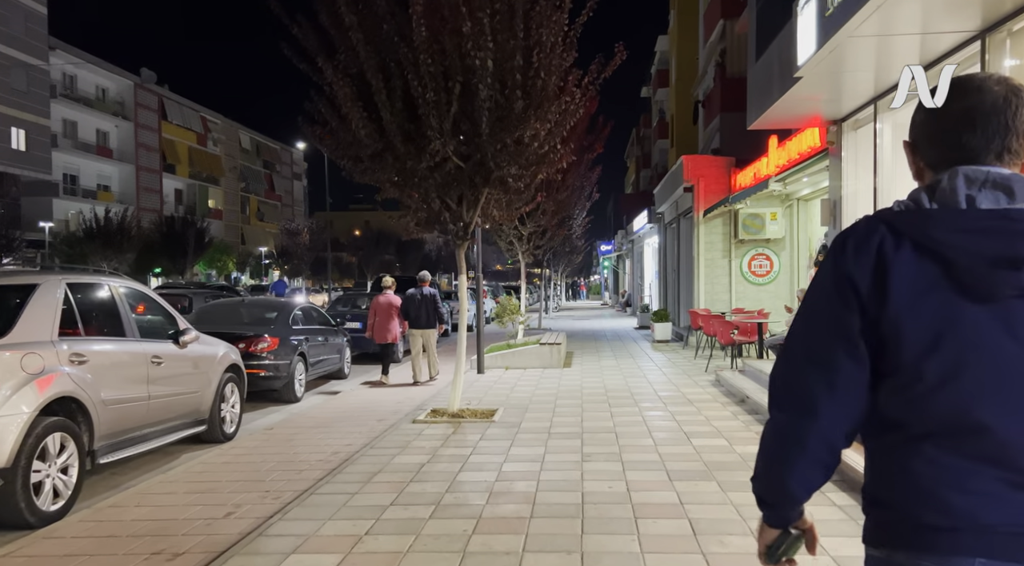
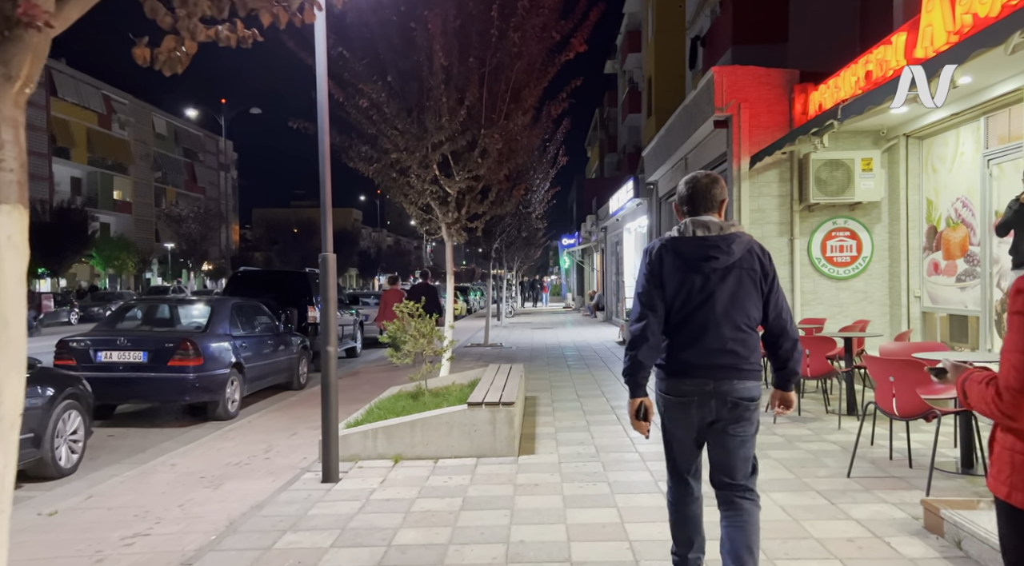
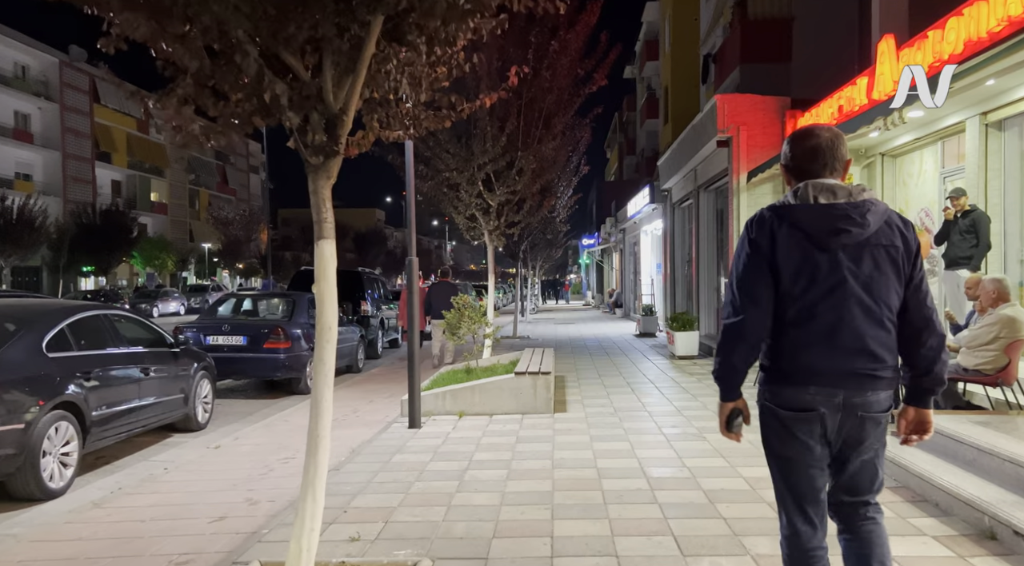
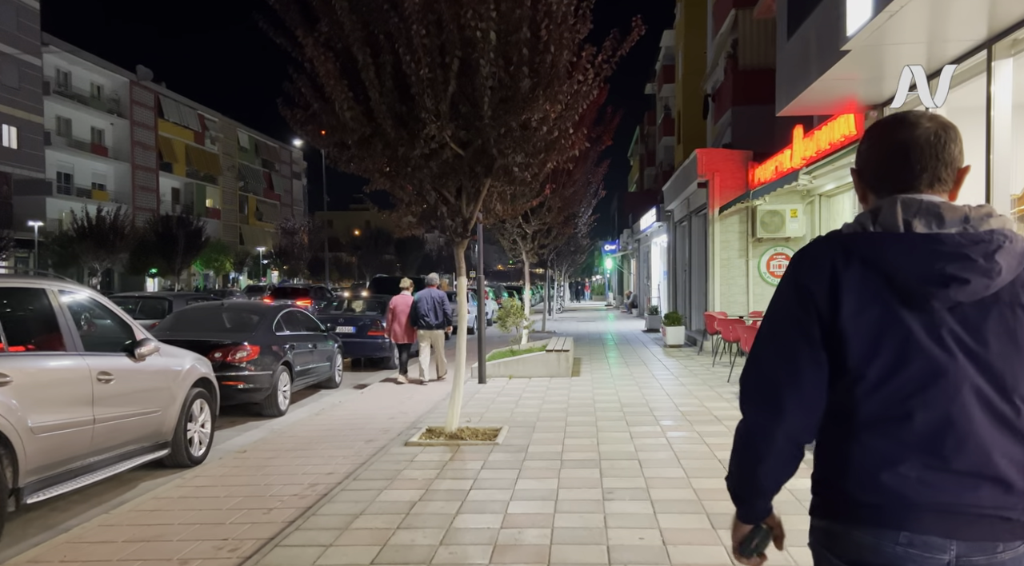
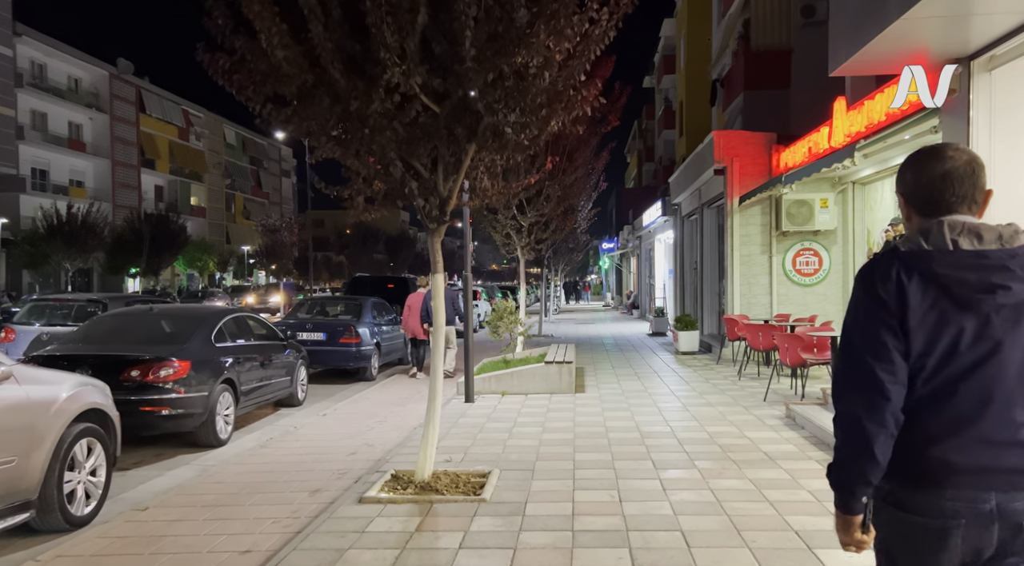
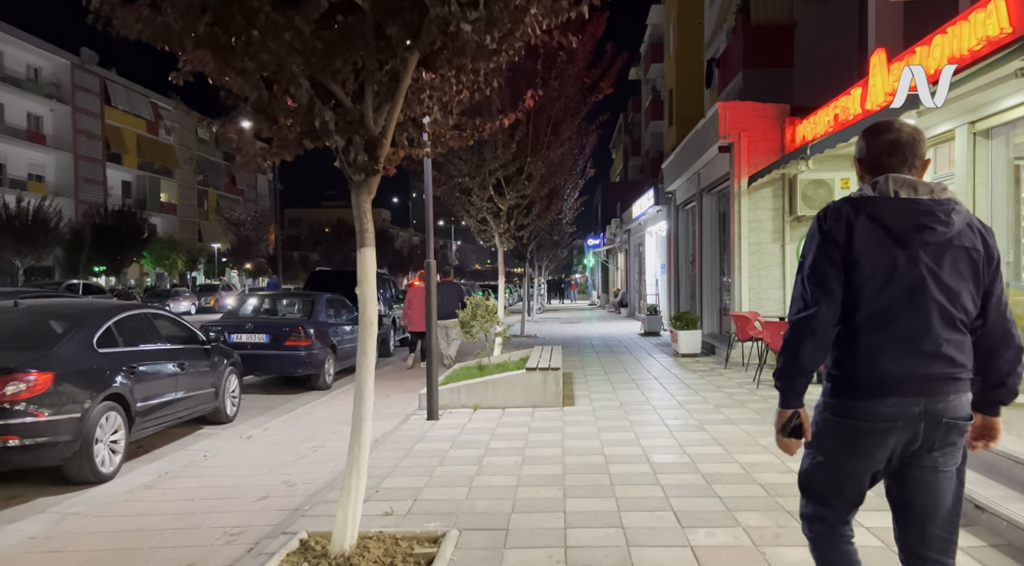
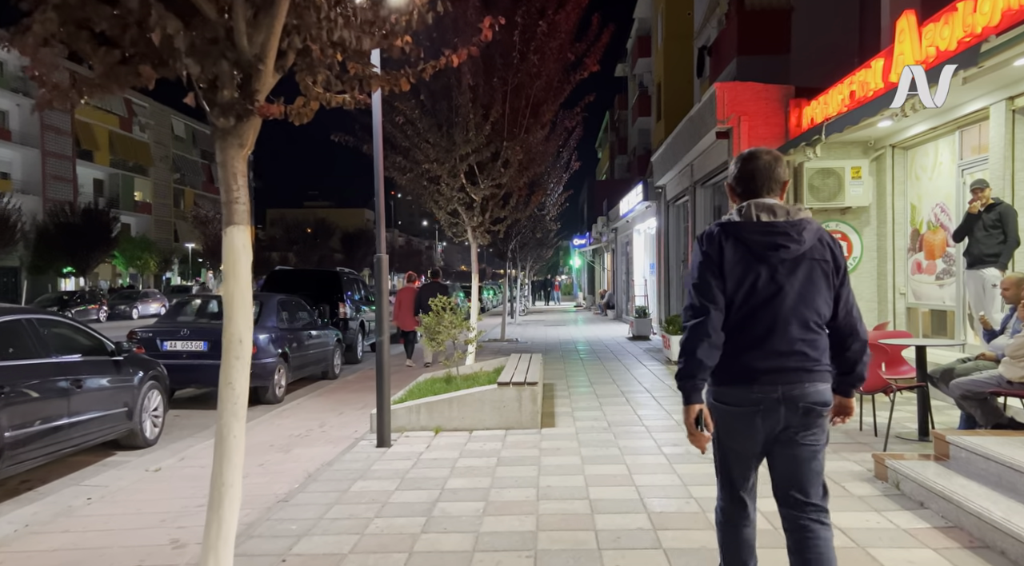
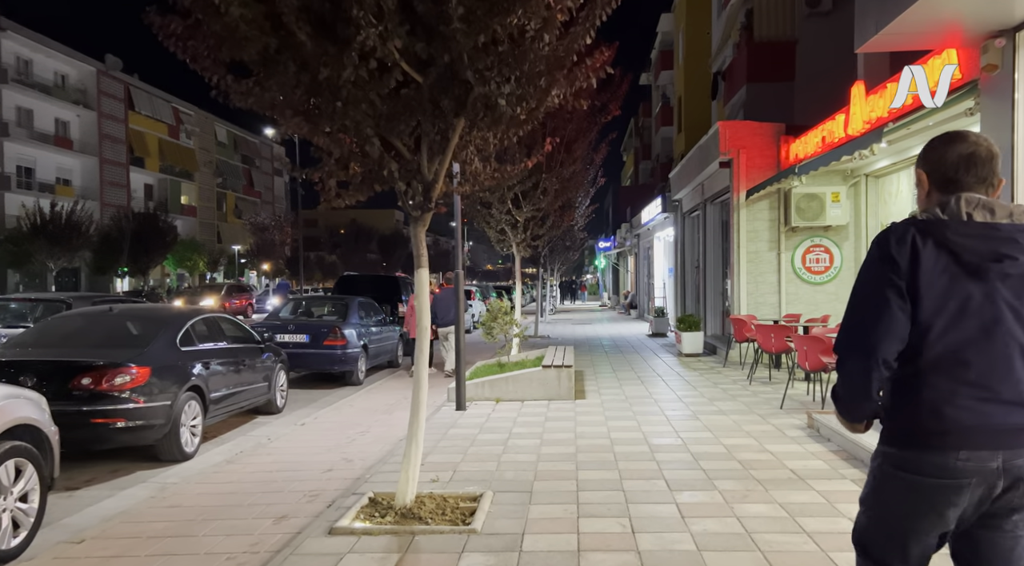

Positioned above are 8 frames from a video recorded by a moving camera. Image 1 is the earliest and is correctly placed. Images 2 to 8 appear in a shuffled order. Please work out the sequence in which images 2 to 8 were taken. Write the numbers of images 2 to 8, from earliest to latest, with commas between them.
4, 5, 8, 6, 3, 7, 2
